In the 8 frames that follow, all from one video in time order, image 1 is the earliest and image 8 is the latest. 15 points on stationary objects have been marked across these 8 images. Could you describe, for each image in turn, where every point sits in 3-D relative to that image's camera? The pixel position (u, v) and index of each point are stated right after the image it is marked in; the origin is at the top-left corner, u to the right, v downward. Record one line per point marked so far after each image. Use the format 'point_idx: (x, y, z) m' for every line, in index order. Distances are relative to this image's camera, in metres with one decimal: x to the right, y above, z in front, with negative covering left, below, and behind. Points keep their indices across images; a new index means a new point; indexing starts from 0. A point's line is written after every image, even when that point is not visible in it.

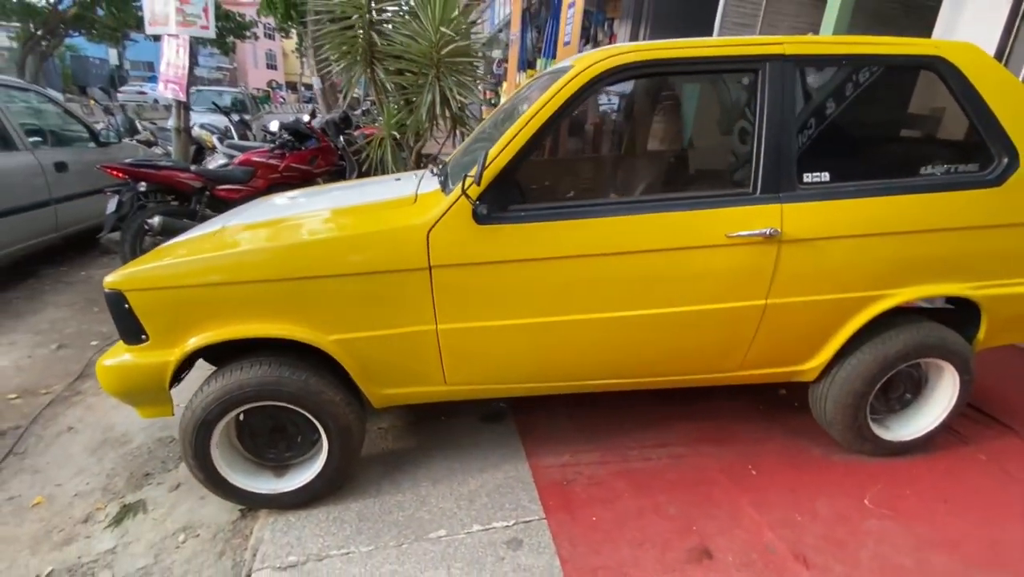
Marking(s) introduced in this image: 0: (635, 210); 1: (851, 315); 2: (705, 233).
0: (+0.5, +0.3, +2.2) m
1: (+1.6, -0.1, +2.4) m
2: (+0.8, +0.2, +2.2) m
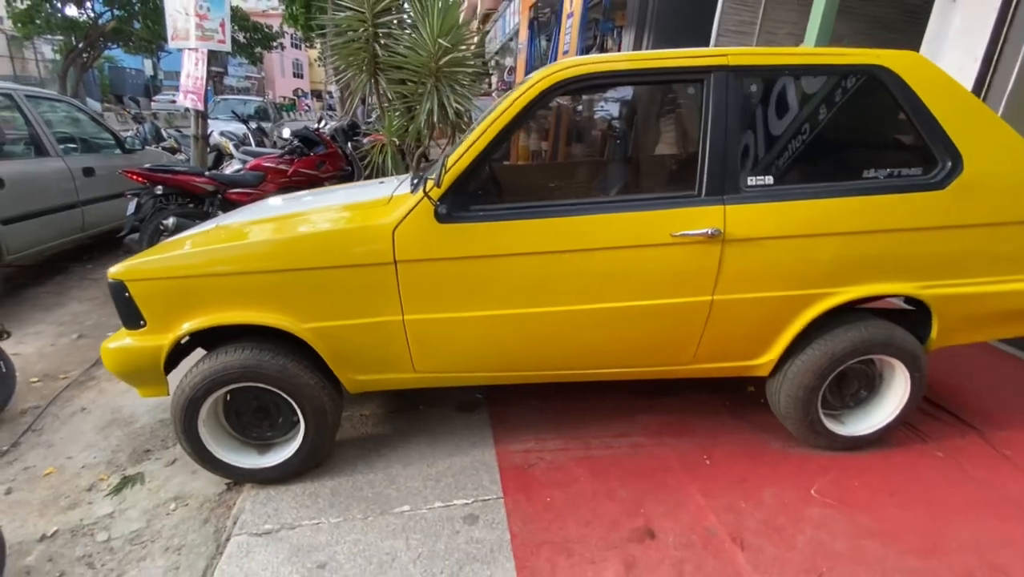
0: (+0.3, +0.4, +2.3) m
1: (+1.4, -0.1, +2.5) m
2: (+0.7, +0.3, +2.3) m
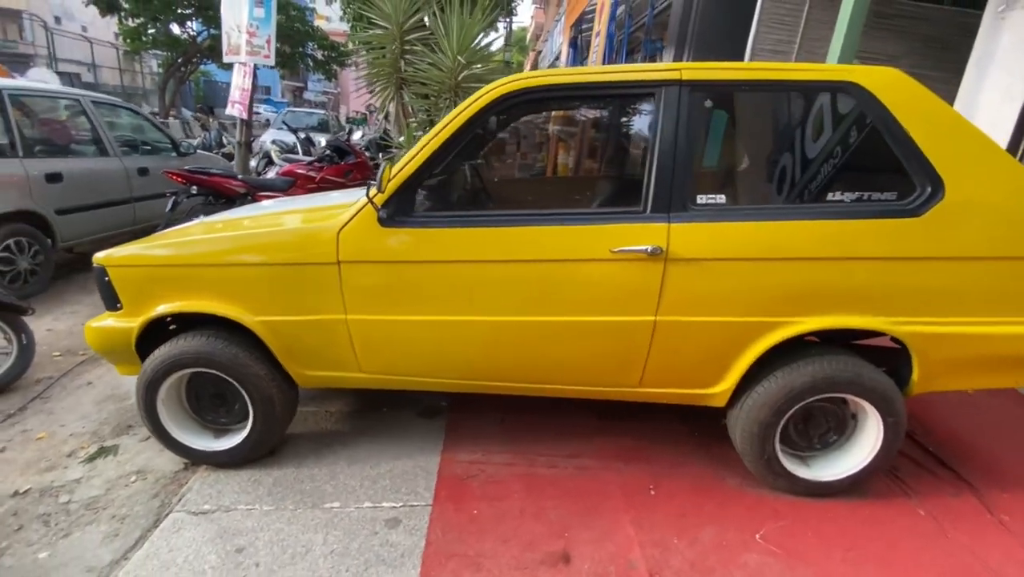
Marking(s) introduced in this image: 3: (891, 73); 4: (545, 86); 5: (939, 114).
0: (+0.1, +0.3, +2.3) m
1: (+1.1, -0.2, +2.3) m
2: (+0.4, +0.2, +2.3) m
3: (+1.7, +1.0, +2.2) m
4: (+0.2, +1.0, +2.3) m
5: (+1.9, +0.8, +2.2) m
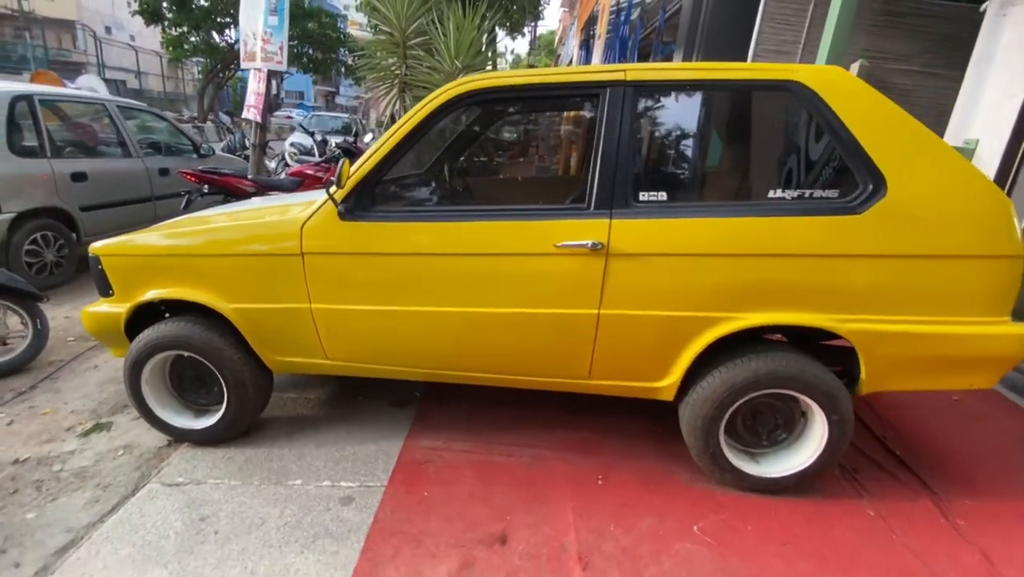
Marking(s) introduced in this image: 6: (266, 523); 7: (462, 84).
0: (-0.2, +0.4, +2.4) m
1: (+0.9, -0.2, +2.4) m
2: (+0.1, +0.2, +2.4) m
3: (+1.5, +1.0, +2.2) m
4: (-0.1, +1.0, +2.4) m
5: (+1.7, +0.8, +2.2) m
6: (-1.2, -1.1, +2.3) m
7: (-0.2, +1.0, +2.5) m
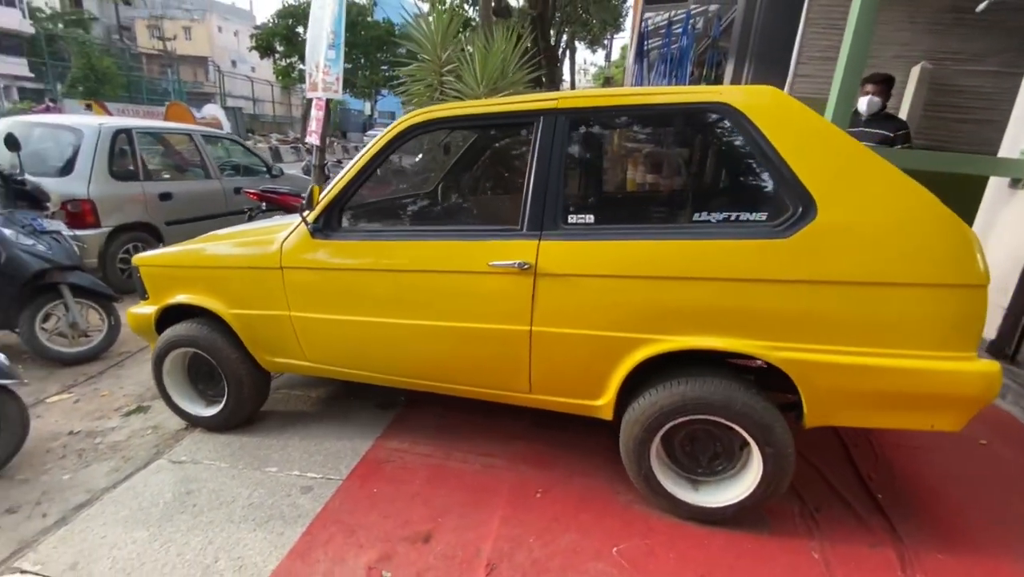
0: (-0.5, +0.3, +2.6) m
1: (+0.6, -0.3, +2.4) m
2: (-0.2, +0.1, +2.5) m
3: (+1.1, +0.9, +2.1) m
4: (-0.3, +0.9, +2.6) m
5: (+1.3, +0.7, +2.1) m
6: (-1.5, -1.2, +2.7) m
7: (-0.5, +1.0, +2.7) m
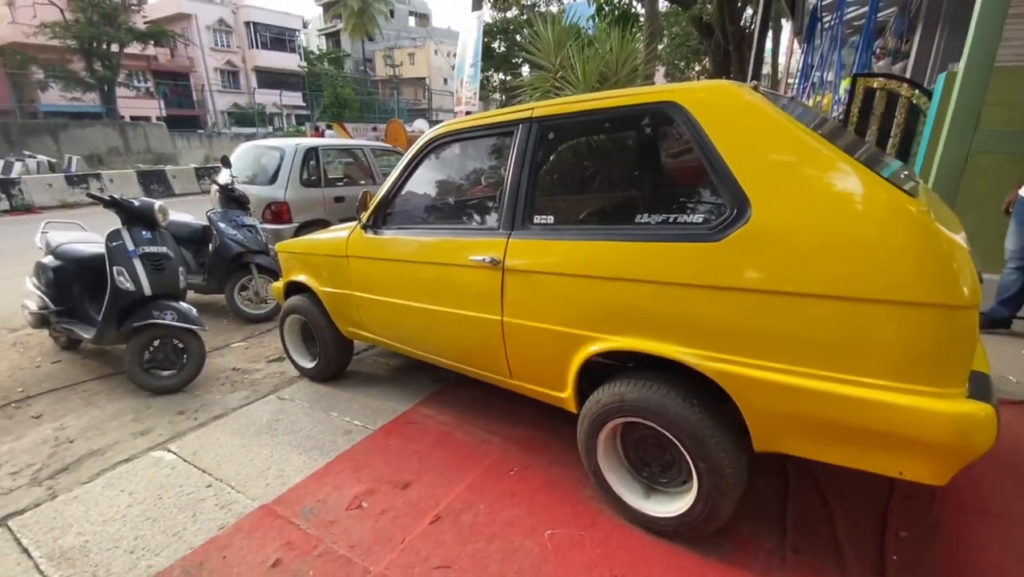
0: (-0.5, +0.3, +3.1) m
1: (+0.3, -0.3, +2.5) m
2: (-0.3, +0.2, +2.9) m
3: (+0.9, +0.8, +2.0) m
4: (-0.3, +1.0, +3.0) m
5: (+1.0, +0.6, +1.9) m
6: (-1.5, -1.0, +3.5) m
7: (-0.5, +1.0, +3.1) m
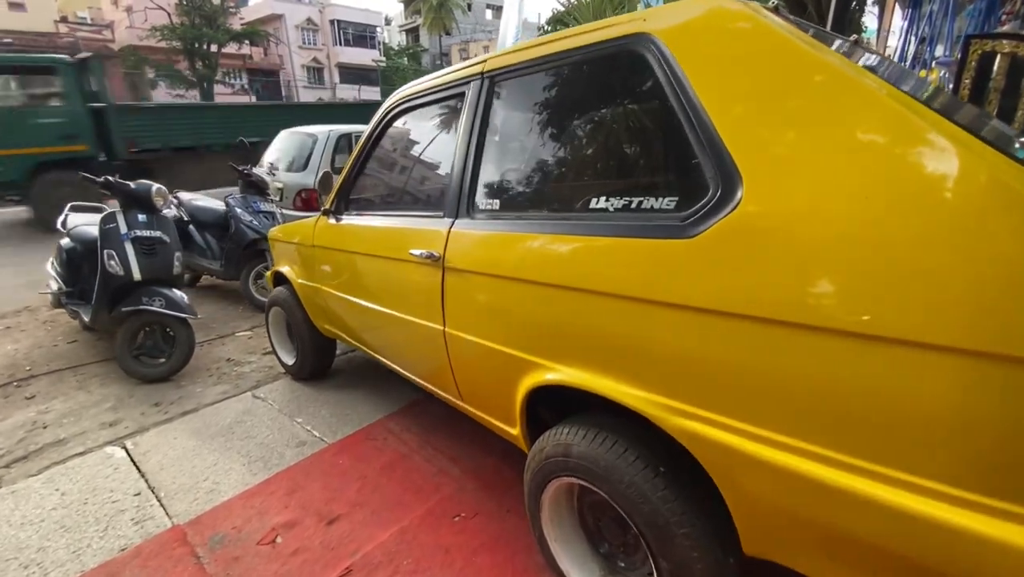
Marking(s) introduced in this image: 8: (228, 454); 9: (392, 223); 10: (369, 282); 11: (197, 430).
0: (-0.6, +0.3, +2.6) m
1: (+0.1, -0.4, +1.9) m
2: (-0.5, +0.2, +2.3) m
3: (+0.6, +0.8, +1.3) m
4: (-0.5, +1.0, +2.5) m
5: (+0.7, +0.6, +1.2) m
6: (-1.7, -1.0, +3.2) m
7: (-0.6, +1.0, +2.6) m
8: (-1.8, -1.0, +3.0) m
9: (-0.7, +0.4, +2.6) m
10: (-0.8, 0.0, +2.7) m
11: (-2.2, -1.0, +3.3) m
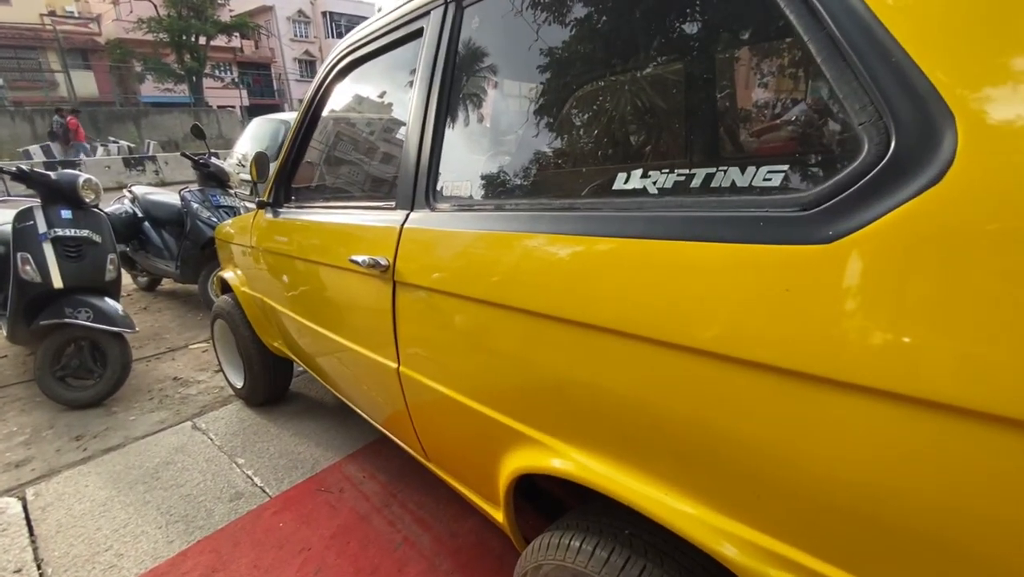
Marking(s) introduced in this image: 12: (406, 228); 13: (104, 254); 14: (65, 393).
0: (-0.7, +0.3, +2.0) m
1: (0.0, -0.4, +1.3) m
2: (-0.5, +0.1, +1.7) m
3: (+0.5, +0.7, +0.7) m
4: (-0.5, +0.9, +1.9) m
5: (+0.6, +0.5, +0.6) m
6: (-1.7, -1.0, +2.5) m
7: (-0.7, +1.0, +2.0) m
8: (-1.8, -1.1, +2.4) m
9: (-0.7, +0.3, +2.0) m
10: (-0.8, 0.0, +2.1) m
11: (-2.2, -1.0, +2.7) m
12: (-0.3, +0.2, +1.4) m
13: (-3.1, +0.3, +3.6) m
14: (-3.2, -0.7, +3.4) m
